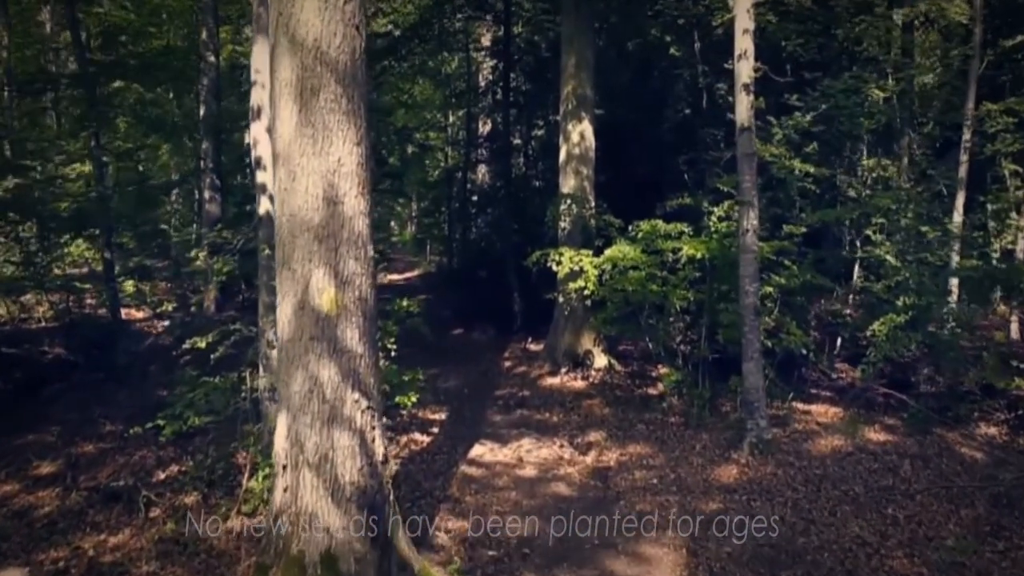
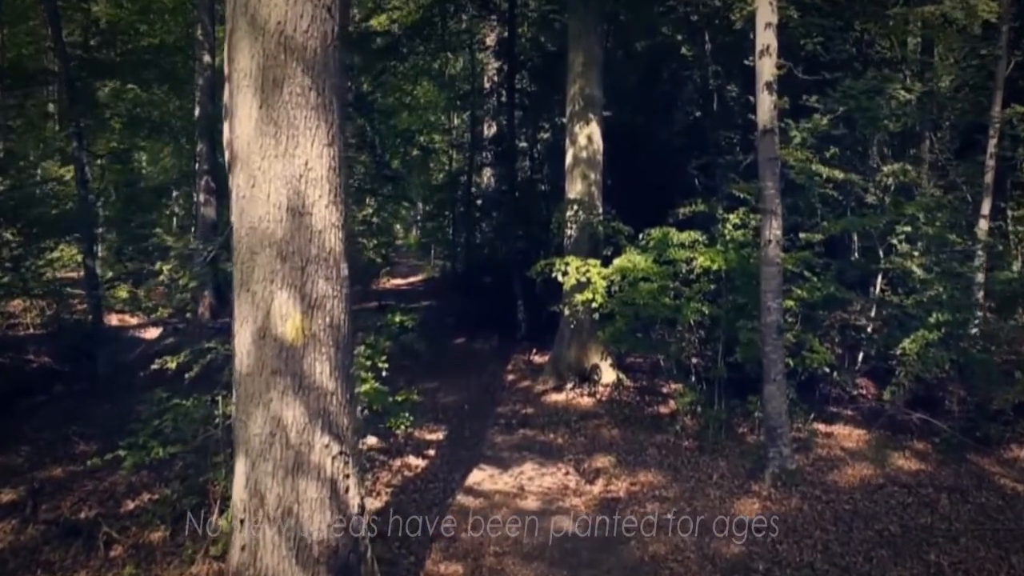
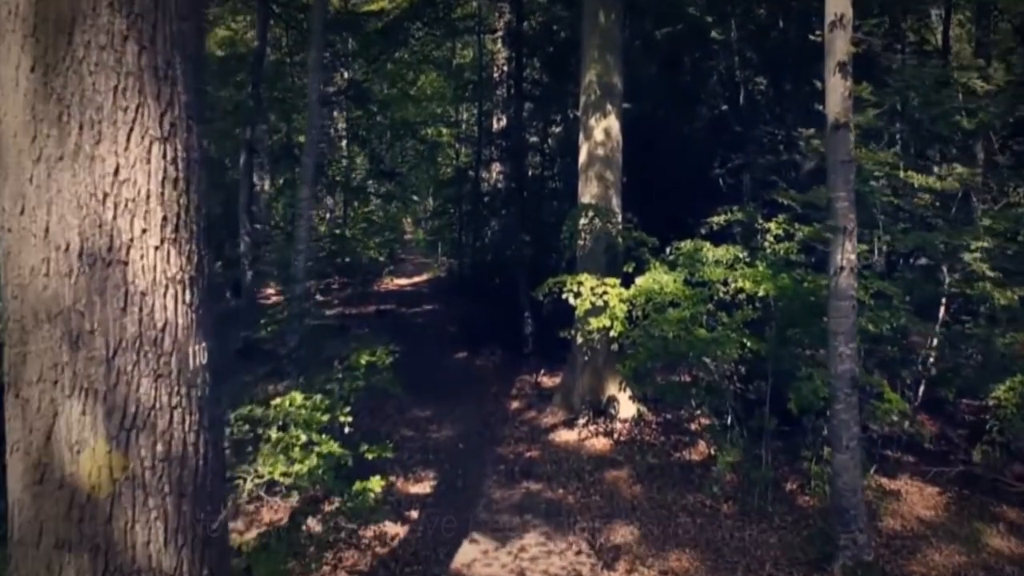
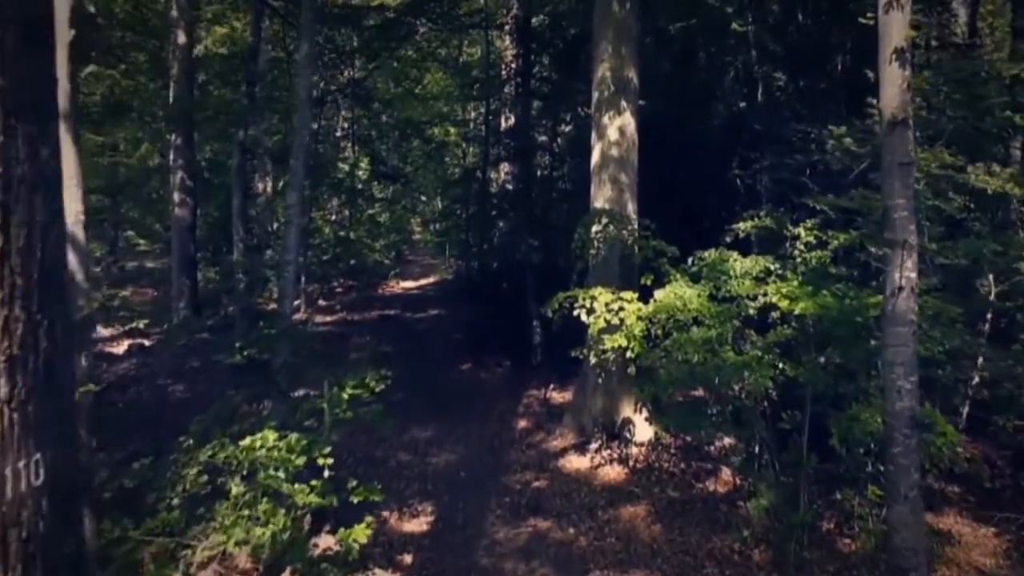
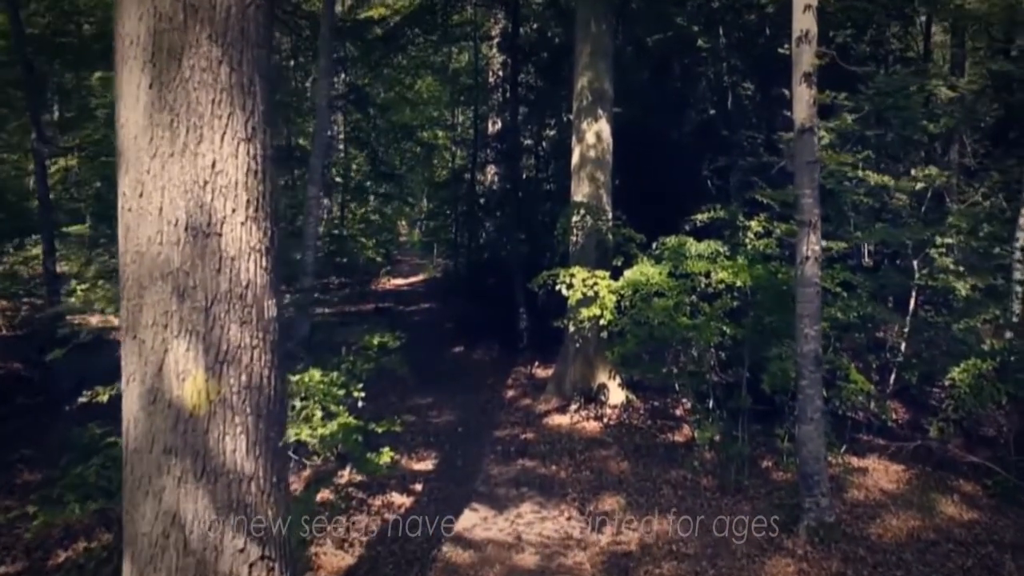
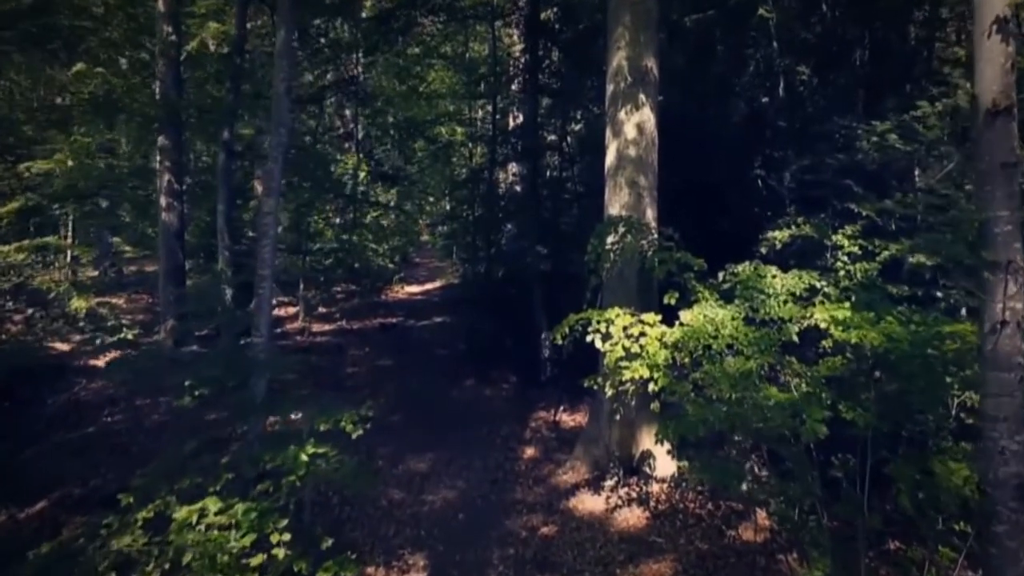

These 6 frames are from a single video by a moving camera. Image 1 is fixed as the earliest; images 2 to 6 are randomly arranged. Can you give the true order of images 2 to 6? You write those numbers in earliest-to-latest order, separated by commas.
2, 5, 3, 4, 6
